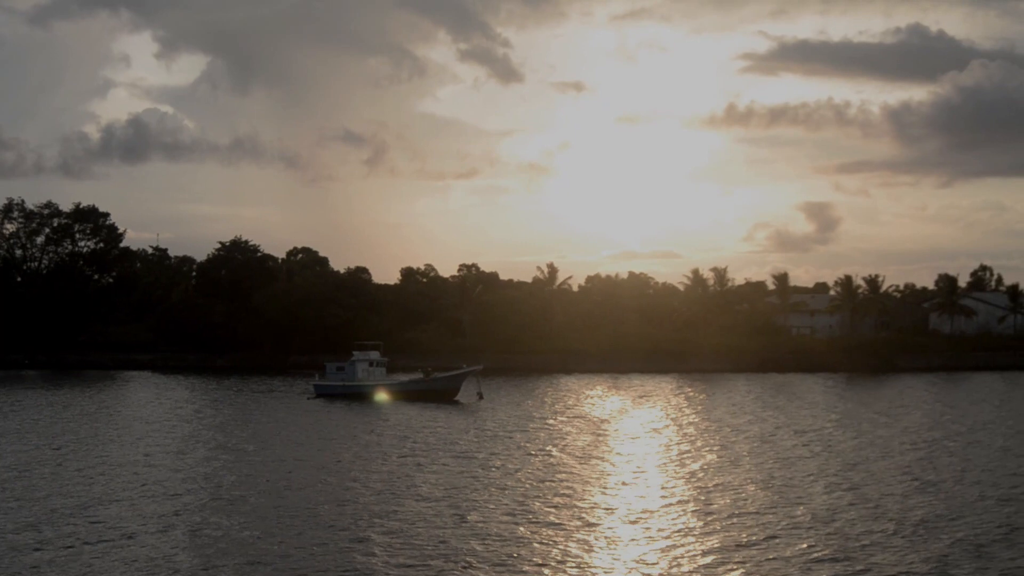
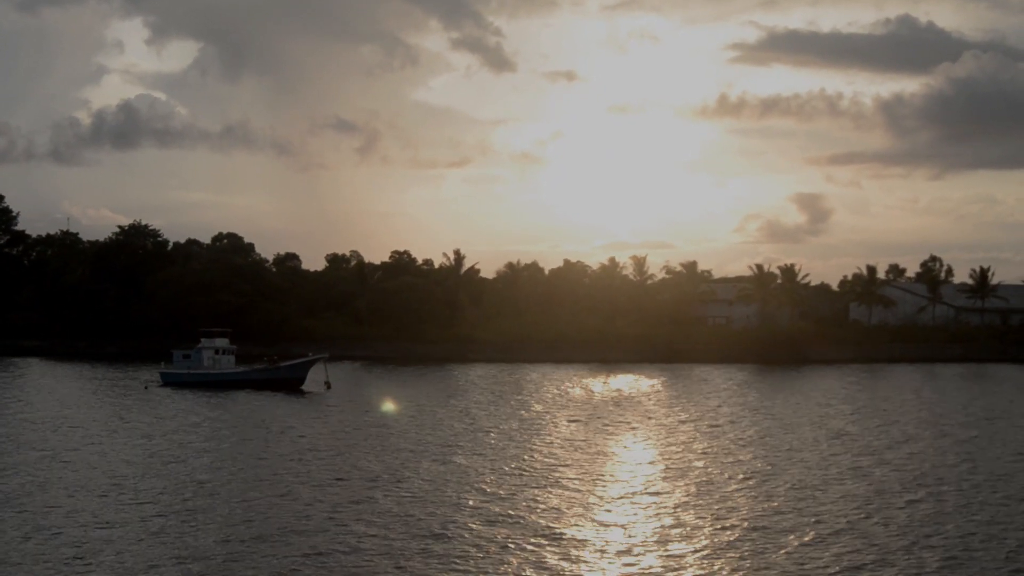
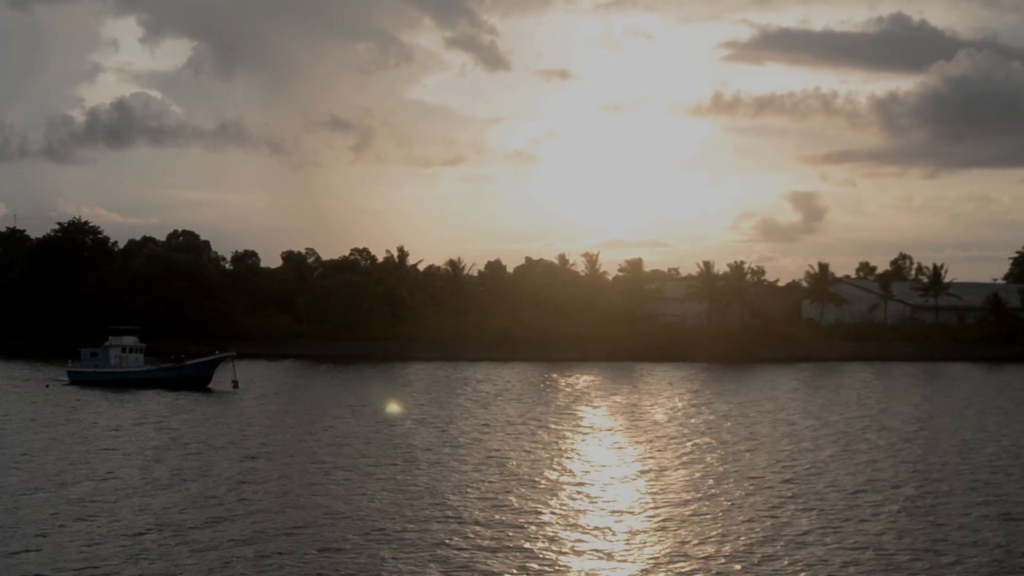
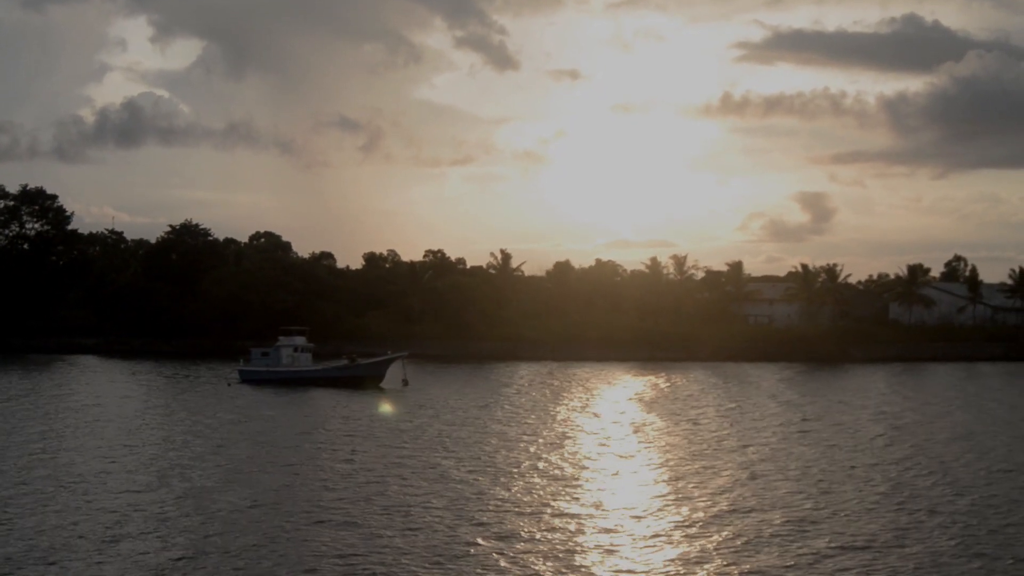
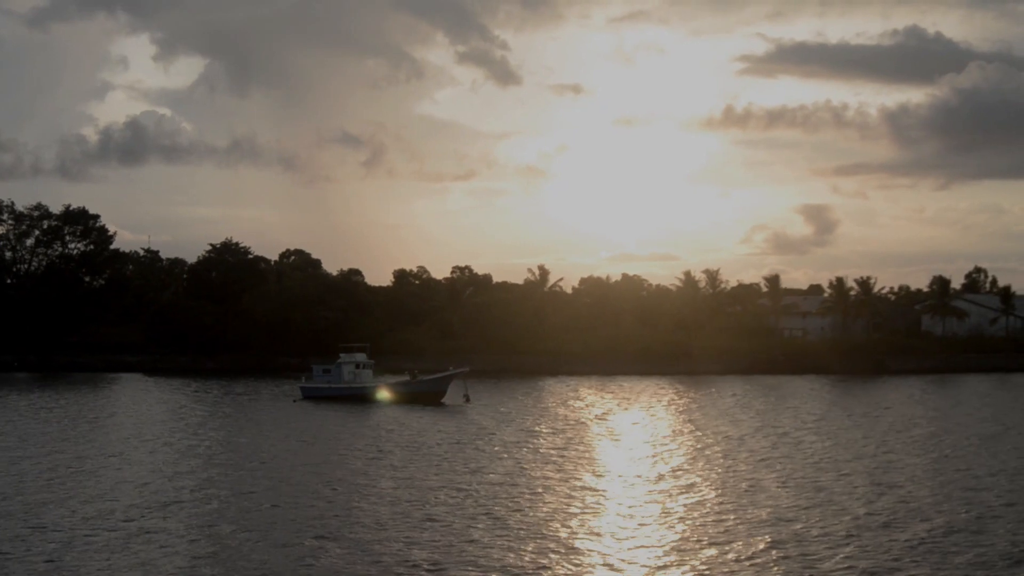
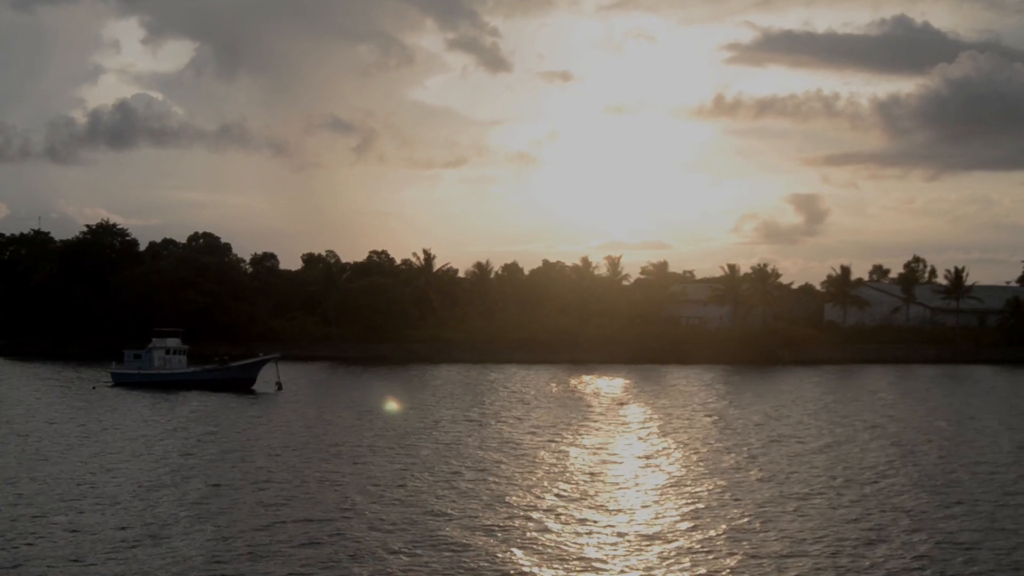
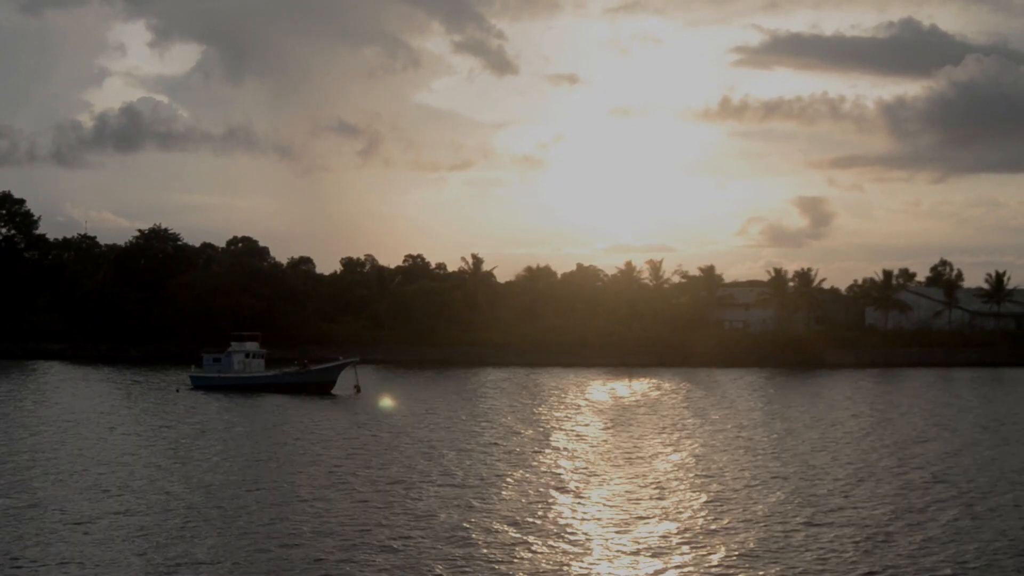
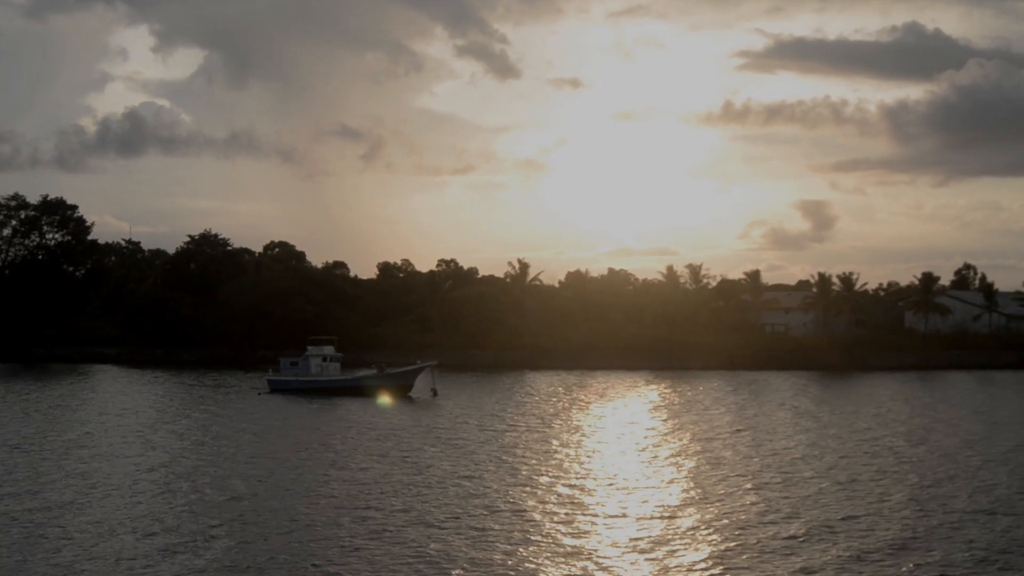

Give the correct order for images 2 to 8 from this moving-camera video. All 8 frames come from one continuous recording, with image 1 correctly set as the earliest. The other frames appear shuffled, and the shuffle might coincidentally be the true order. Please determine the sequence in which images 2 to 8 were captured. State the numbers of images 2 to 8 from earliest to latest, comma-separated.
5, 8, 4, 7, 2, 6, 3
